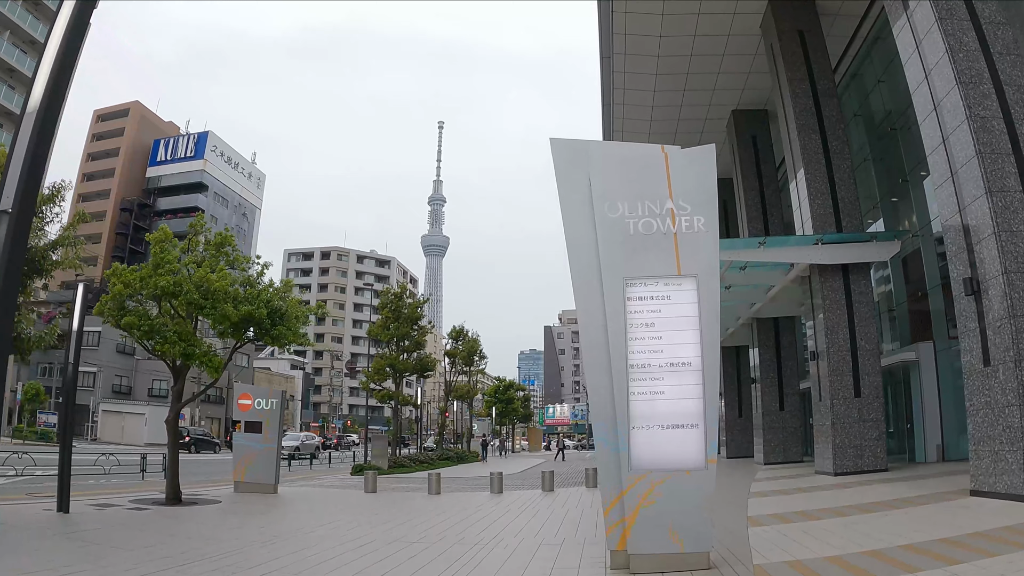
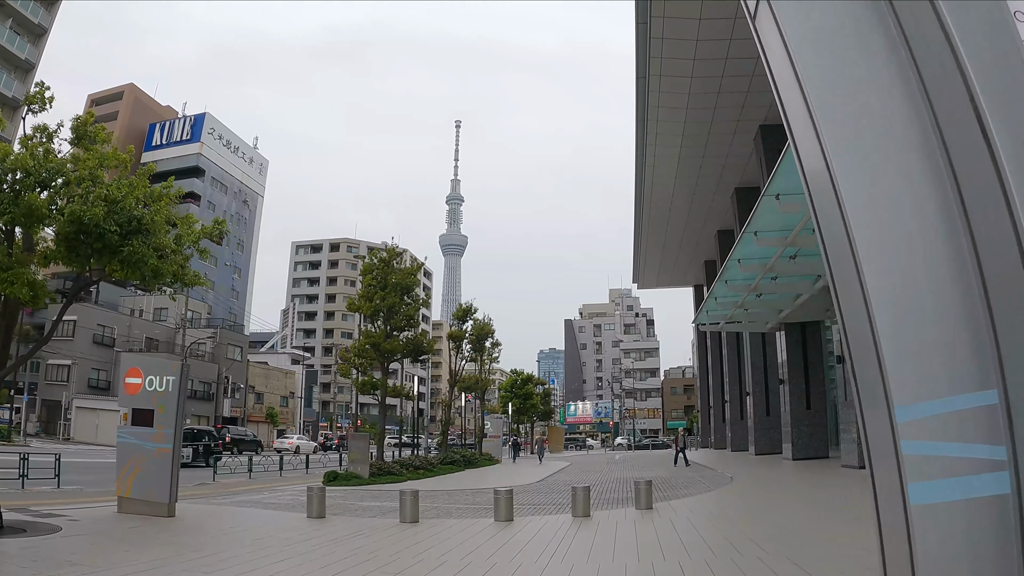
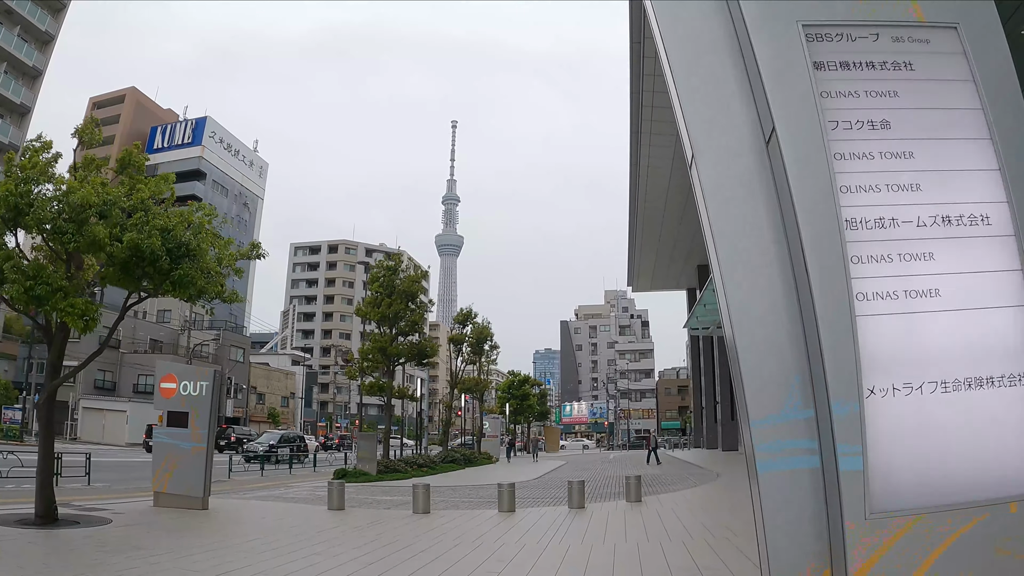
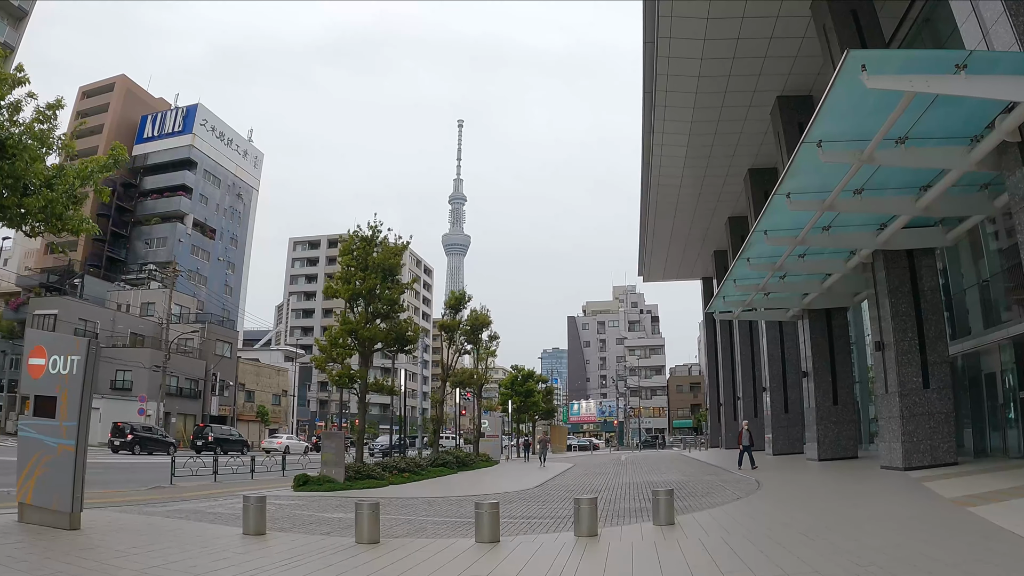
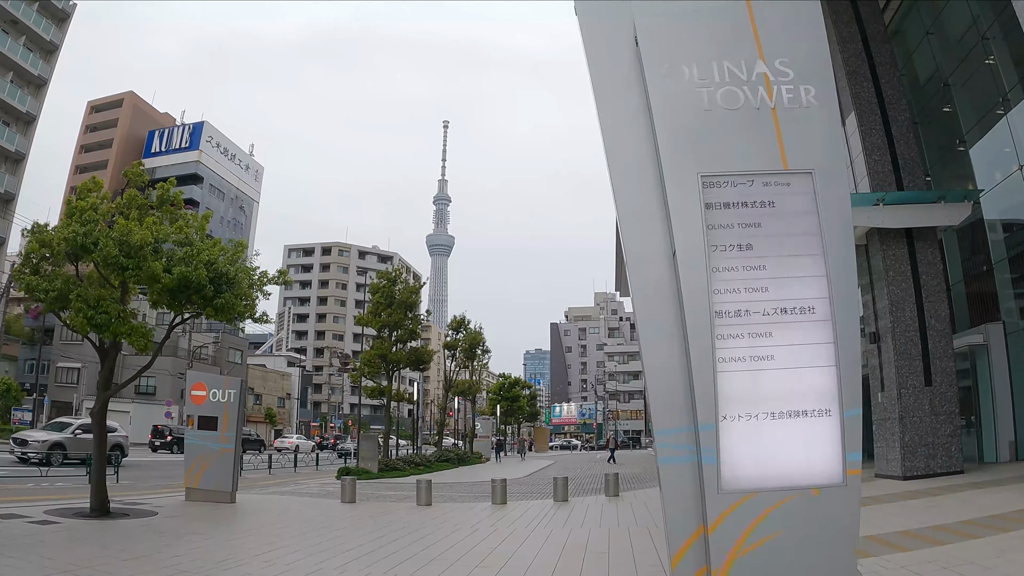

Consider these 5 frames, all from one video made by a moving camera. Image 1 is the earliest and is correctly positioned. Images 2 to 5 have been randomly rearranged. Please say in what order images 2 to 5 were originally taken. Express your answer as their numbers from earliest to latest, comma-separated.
5, 3, 2, 4
